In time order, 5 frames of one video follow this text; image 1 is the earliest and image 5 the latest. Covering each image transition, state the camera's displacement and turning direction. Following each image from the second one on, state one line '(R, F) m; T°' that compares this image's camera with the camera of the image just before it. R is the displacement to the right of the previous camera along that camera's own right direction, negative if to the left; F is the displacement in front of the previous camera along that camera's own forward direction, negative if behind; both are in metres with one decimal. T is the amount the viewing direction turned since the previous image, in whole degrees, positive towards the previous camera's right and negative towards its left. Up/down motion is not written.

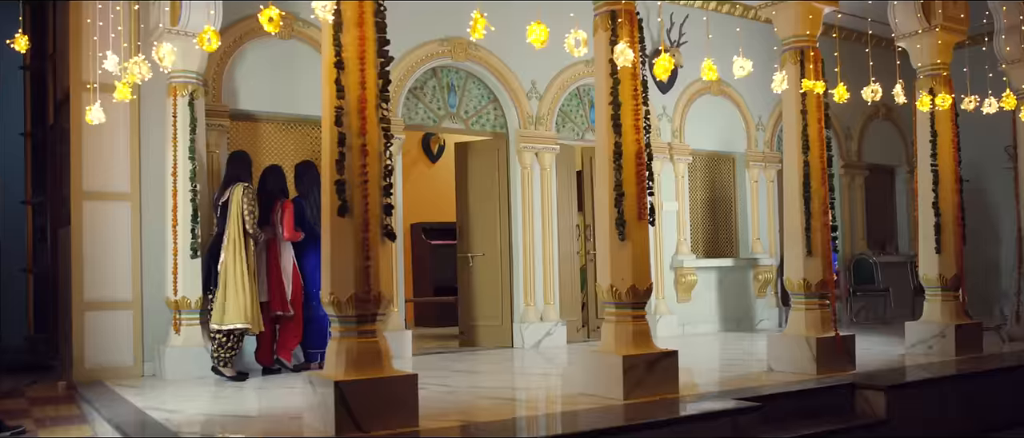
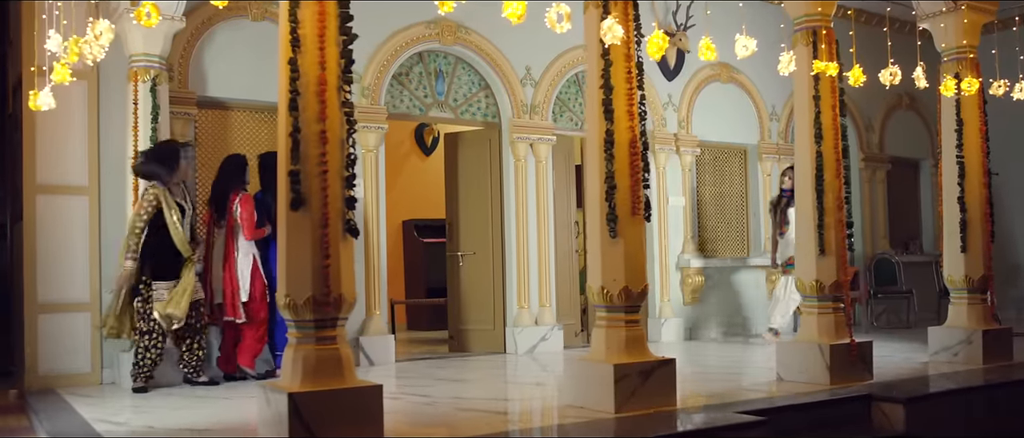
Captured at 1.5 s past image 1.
(+0.2, +0.6) m; -1°
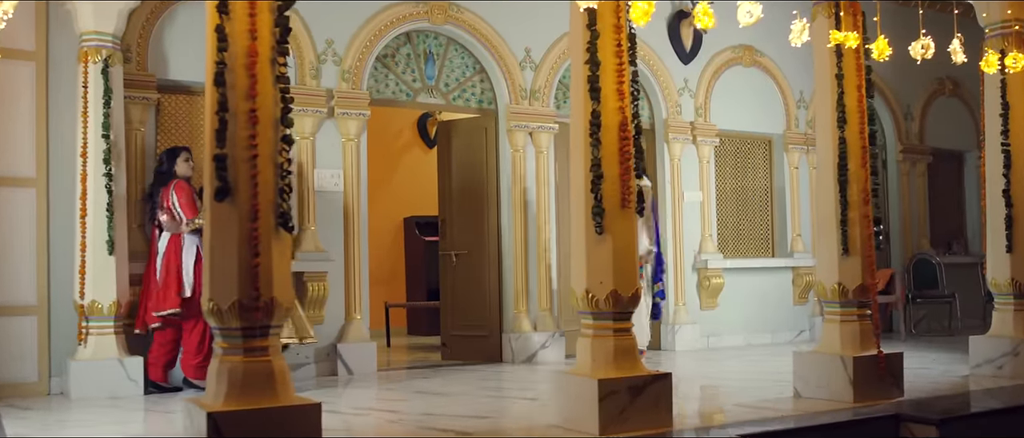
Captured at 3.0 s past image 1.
(+0.4, +0.7) m; -3°
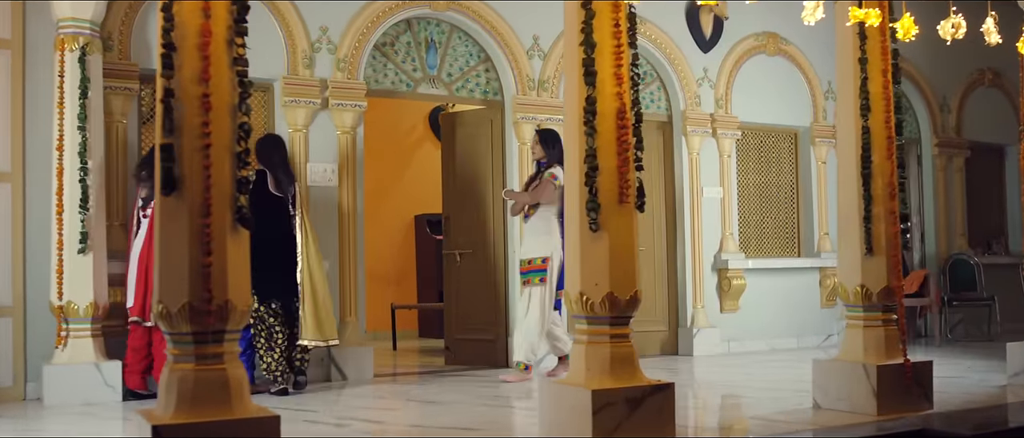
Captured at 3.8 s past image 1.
(+0.2, +0.4) m; -2°
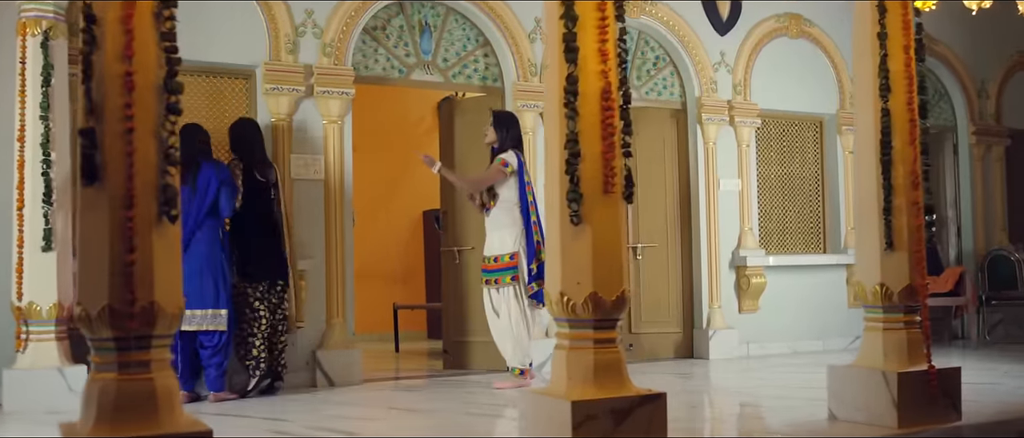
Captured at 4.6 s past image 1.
(+0.3, +0.5) m; -2°
